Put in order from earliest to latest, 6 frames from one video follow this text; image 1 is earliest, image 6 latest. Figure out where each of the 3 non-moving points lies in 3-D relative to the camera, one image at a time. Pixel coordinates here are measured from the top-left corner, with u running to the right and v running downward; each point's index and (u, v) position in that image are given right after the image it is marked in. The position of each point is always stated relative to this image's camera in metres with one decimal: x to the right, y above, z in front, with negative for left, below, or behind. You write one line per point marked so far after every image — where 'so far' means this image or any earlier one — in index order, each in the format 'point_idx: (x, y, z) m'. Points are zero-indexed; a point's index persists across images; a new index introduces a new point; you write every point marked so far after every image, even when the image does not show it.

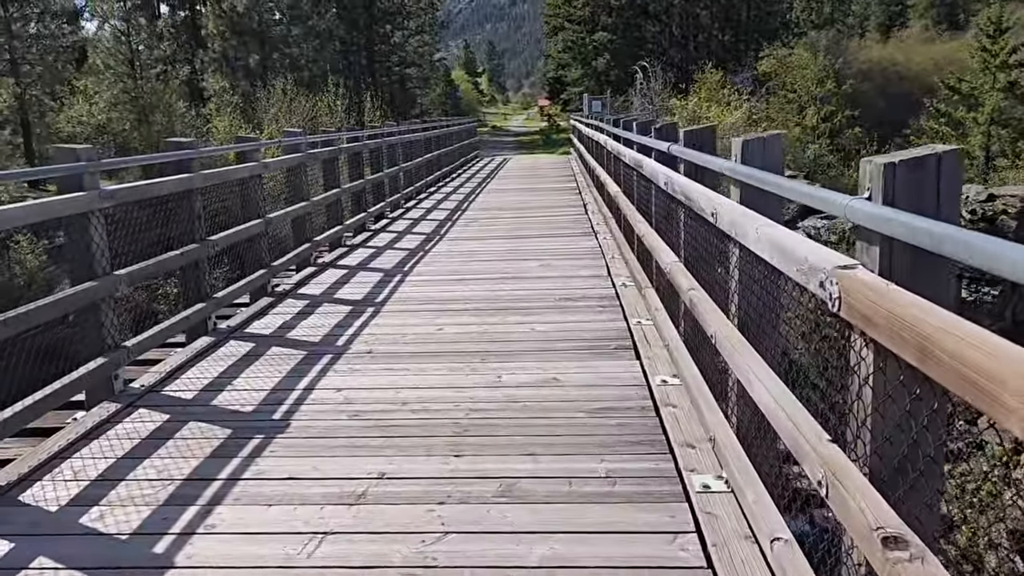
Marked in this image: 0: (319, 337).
0: (-1.0, -0.3, +4.2) m
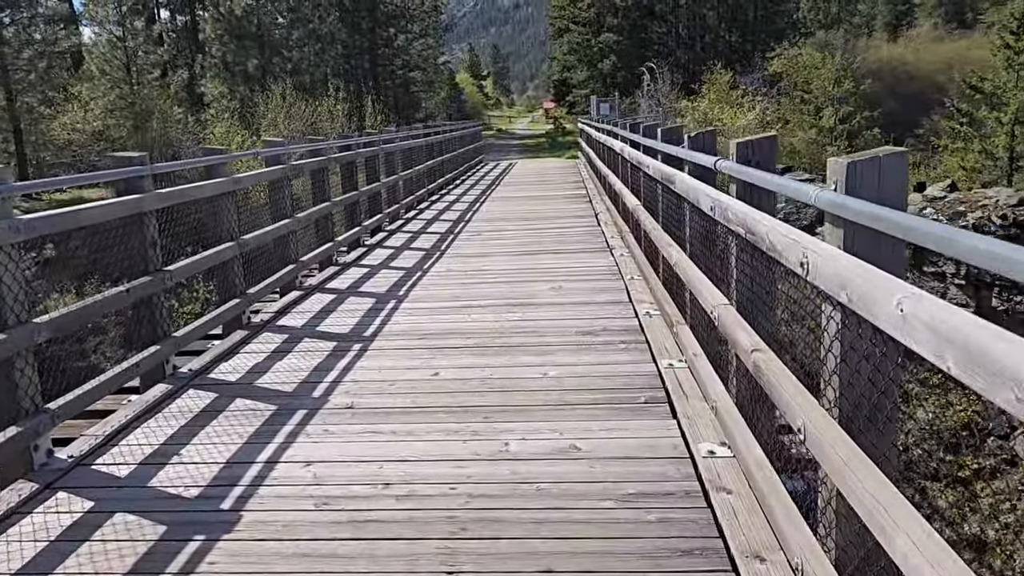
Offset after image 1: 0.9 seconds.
0: (-1.0, -0.4, +3.6) m
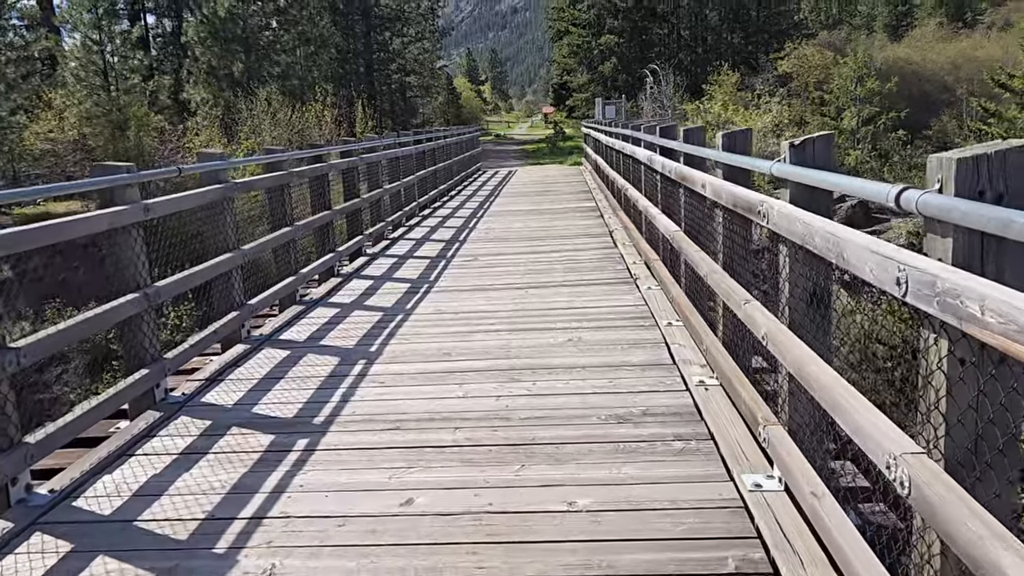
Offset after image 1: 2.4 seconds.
0: (-0.9, -0.7, +2.4) m
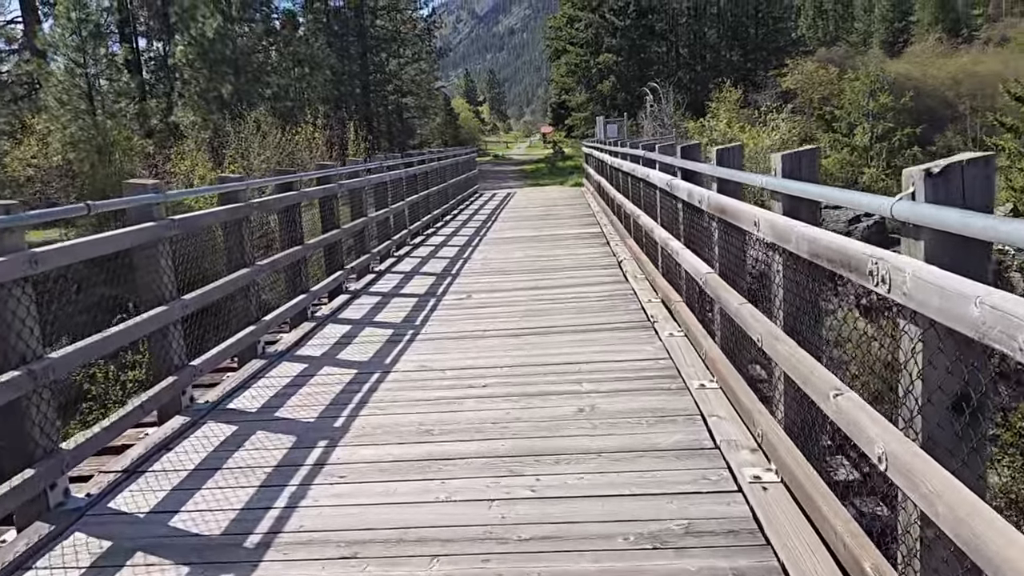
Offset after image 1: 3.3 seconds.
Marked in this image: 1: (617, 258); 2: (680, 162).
0: (-1.0, -0.9, +1.6) m
1: (+1.0, +0.3, +7.3) m
2: (+1.0, +0.7, +4.7) m
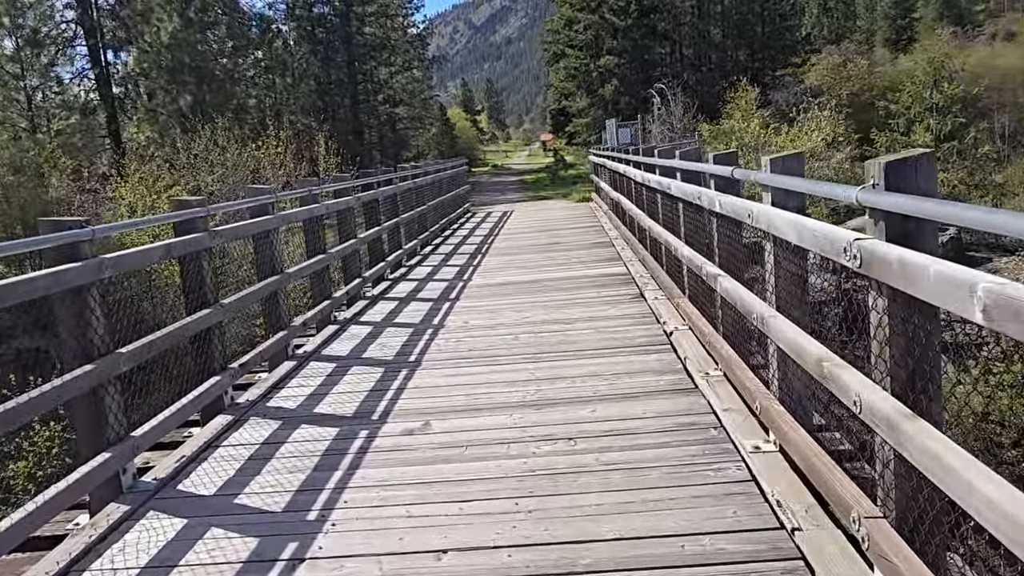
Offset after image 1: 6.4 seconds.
0: (-1.0, -1.4, -1.0) m
1: (+0.9, -0.2, +4.7) m
2: (+0.9, +0.3, +2.2) m
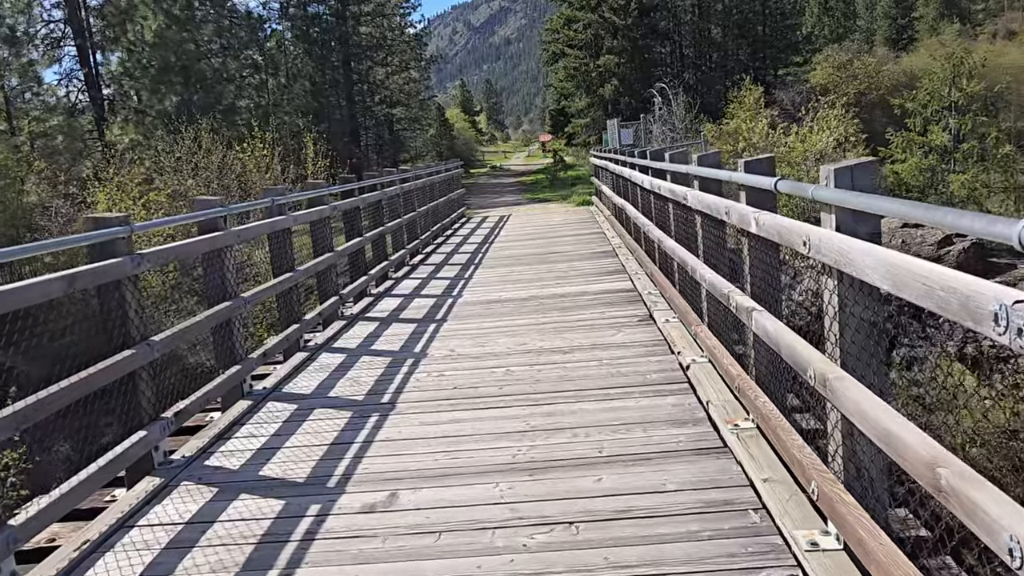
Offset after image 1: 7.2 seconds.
0: (-1.0, -1.6, -1.7) m
1: (+0.9, -0.4, +4.0) m
2: (+0.9, +0.1, +1.5) m
